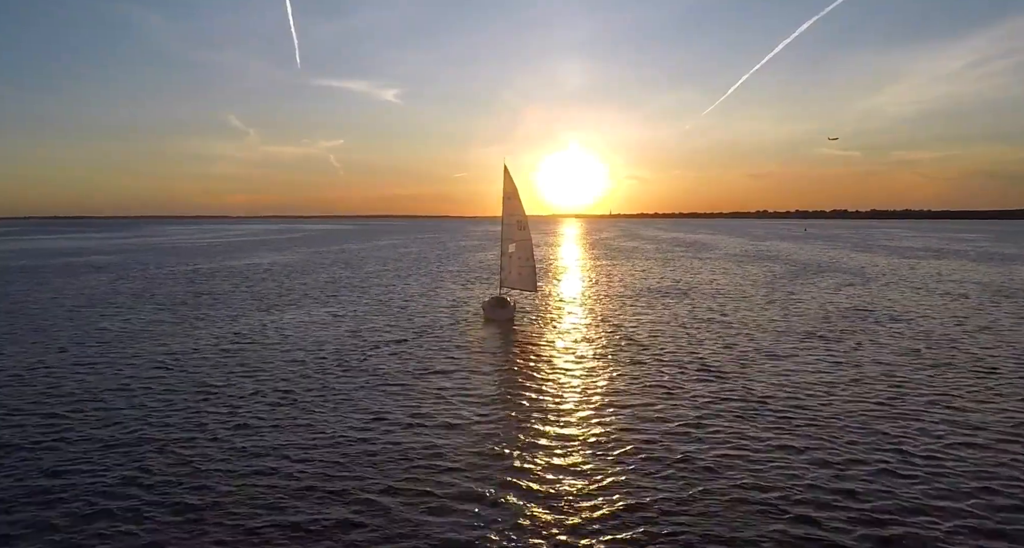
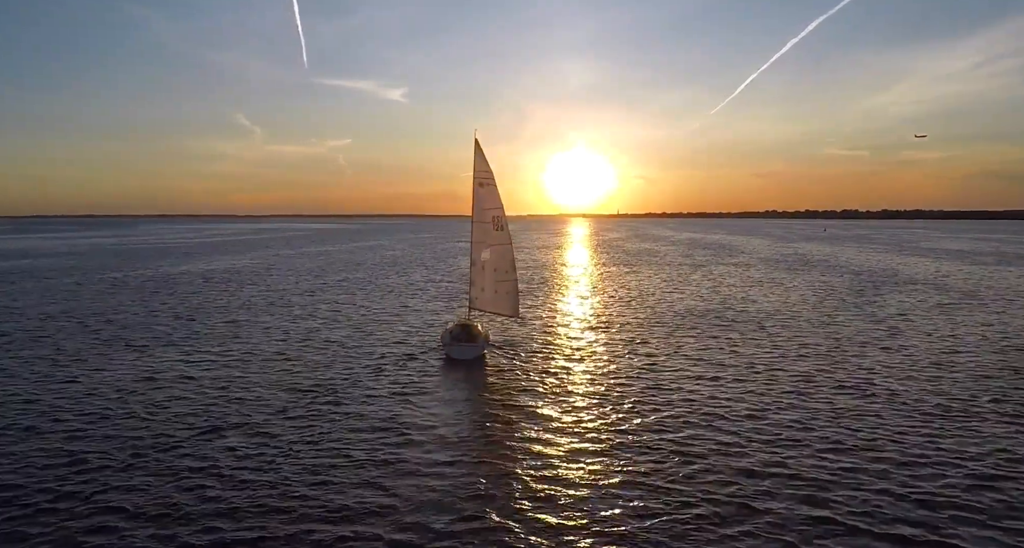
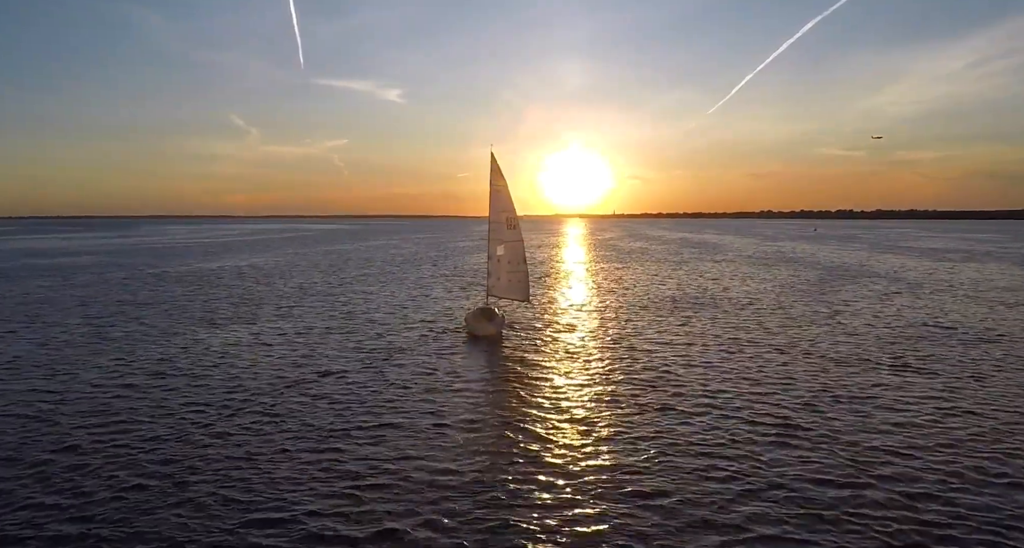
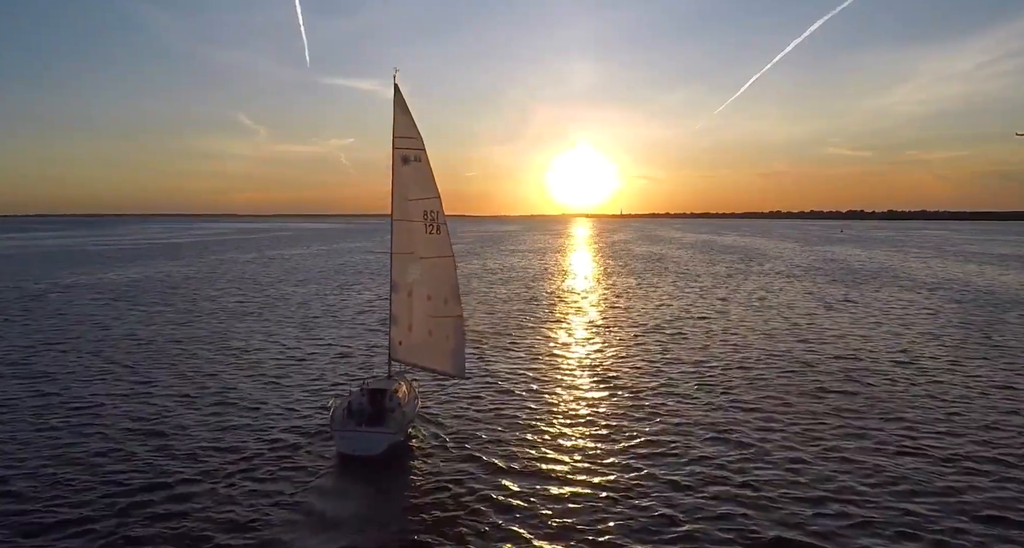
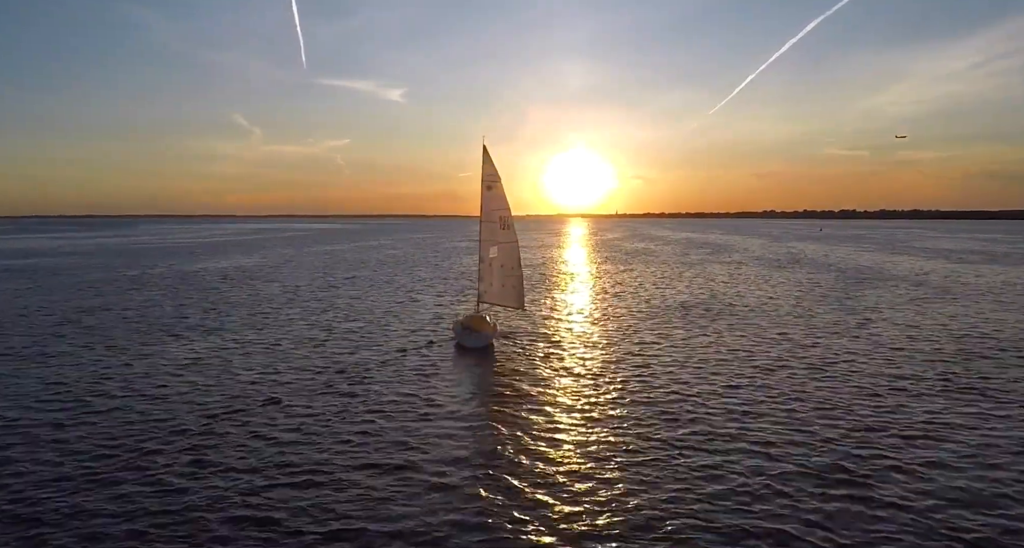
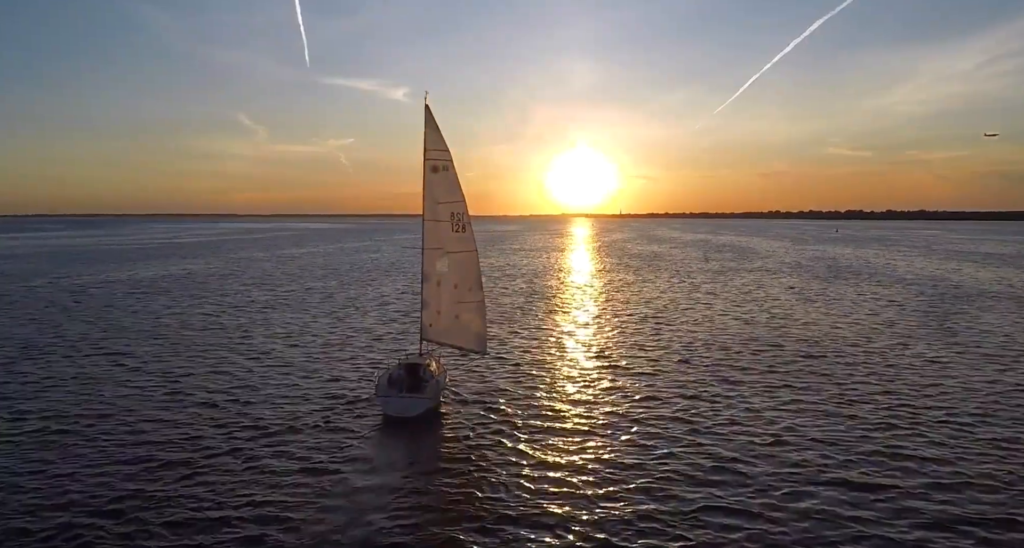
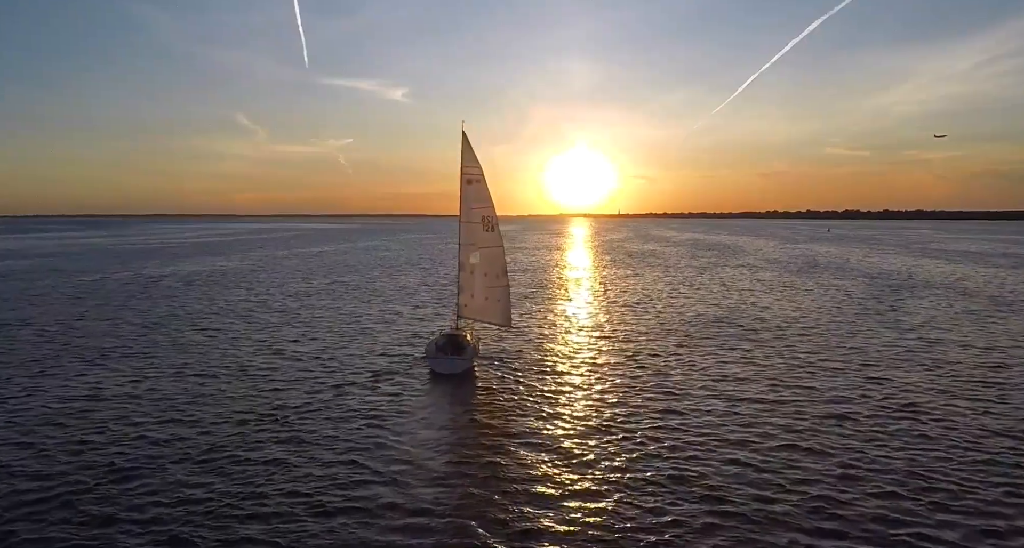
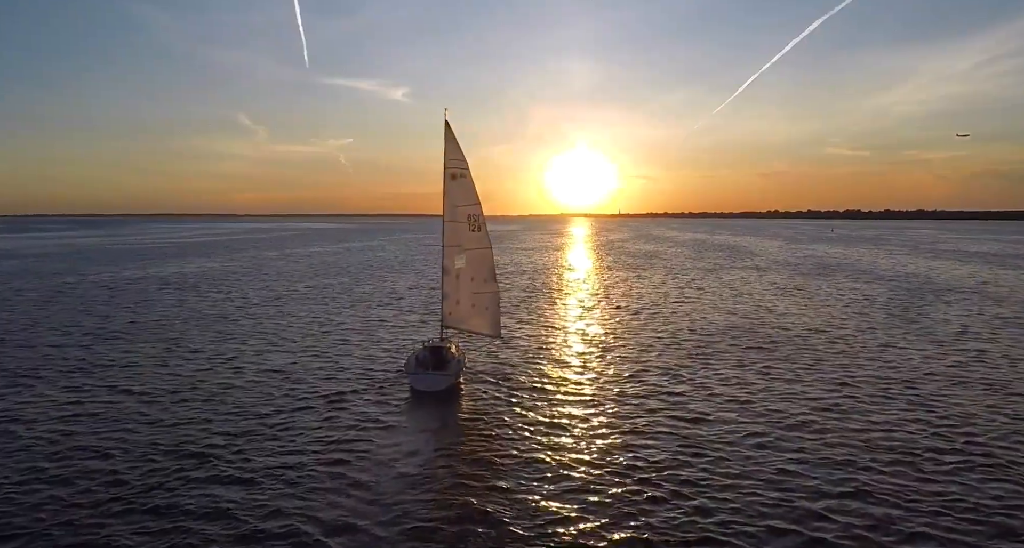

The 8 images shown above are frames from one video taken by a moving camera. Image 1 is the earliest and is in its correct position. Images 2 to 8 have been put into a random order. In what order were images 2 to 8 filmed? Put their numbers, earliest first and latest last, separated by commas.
3, 5, 2, 7, 8, 6, 4
